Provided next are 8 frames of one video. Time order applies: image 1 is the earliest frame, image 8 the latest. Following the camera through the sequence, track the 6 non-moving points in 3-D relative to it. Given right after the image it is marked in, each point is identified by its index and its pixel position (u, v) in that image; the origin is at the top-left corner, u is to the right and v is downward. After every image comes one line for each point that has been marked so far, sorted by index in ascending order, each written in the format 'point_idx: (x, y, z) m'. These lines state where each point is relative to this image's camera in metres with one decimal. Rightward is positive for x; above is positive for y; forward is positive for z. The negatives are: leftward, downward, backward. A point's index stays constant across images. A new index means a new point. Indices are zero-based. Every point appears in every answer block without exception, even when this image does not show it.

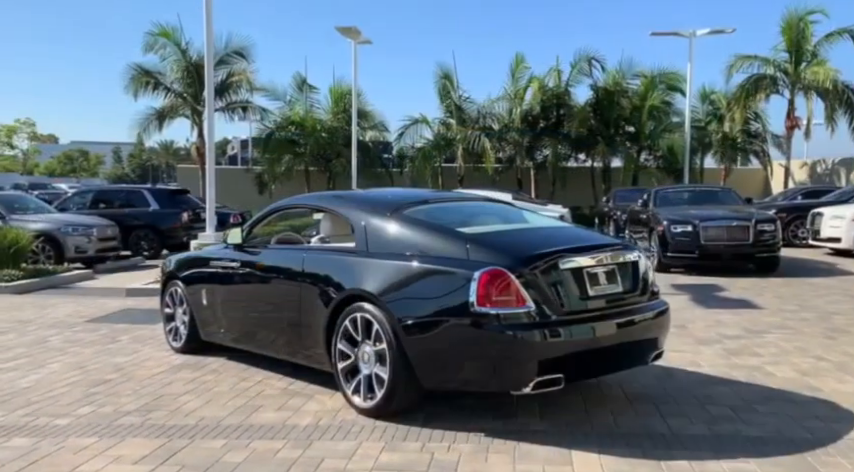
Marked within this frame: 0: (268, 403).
0: (-1.1, -1.2, +5.2) m
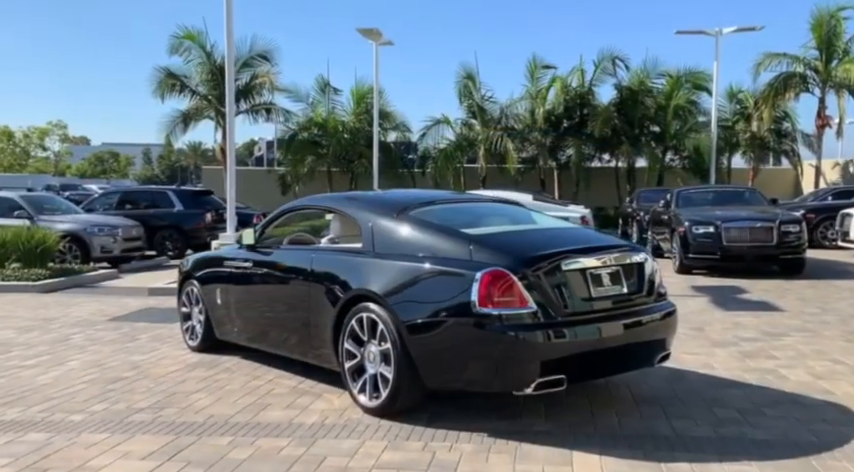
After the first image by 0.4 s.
0: (-1.1, -1.2, +5.3) m
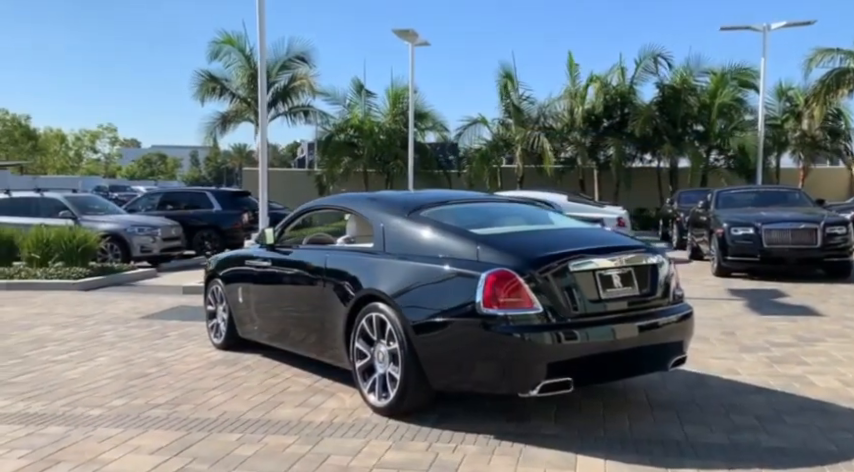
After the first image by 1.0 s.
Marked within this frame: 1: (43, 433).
0: (-1.0, -1.2, +5.3) m
1: (-2.4, -1.2, +4.7) m
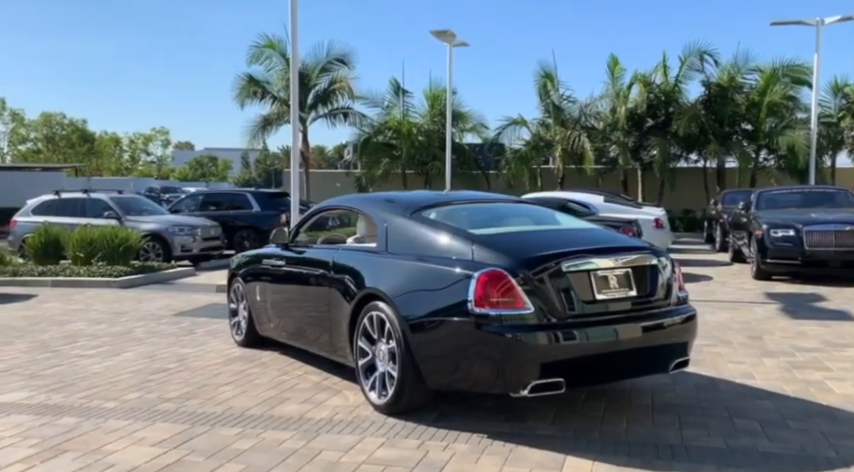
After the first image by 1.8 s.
0: (-1.0, -1.2, +5.4) m
1: (-2.4, -1.2, +4.9) m
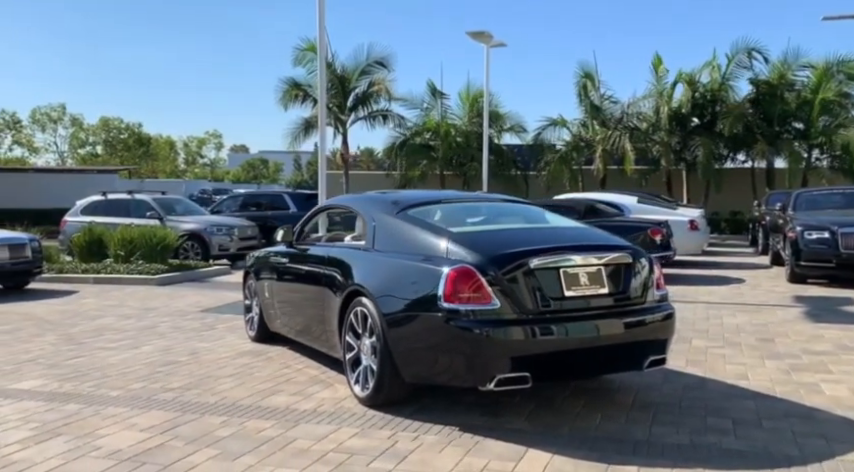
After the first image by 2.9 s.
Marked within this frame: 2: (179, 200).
0: (-1.1, -1.2, +5.6) m
1: (-2.6, -1.2, +5.2) m
2: (-5.3, +0.8, +15.8) m
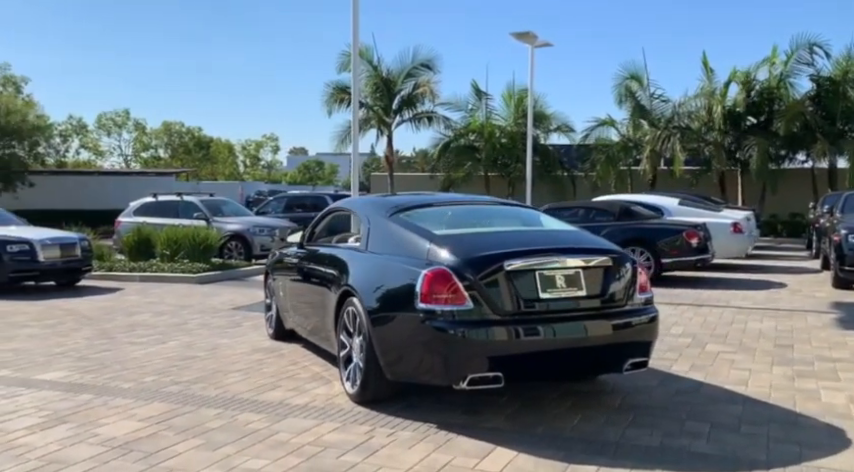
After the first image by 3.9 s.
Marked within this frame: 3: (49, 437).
0: (-1.1, -1.2, +5.9) m
1: (-2.6, -1.2, +5.6) m
2: (-4.4, +0.8, +16.4) m
3: (-2.4, -1.3, +4.7) m
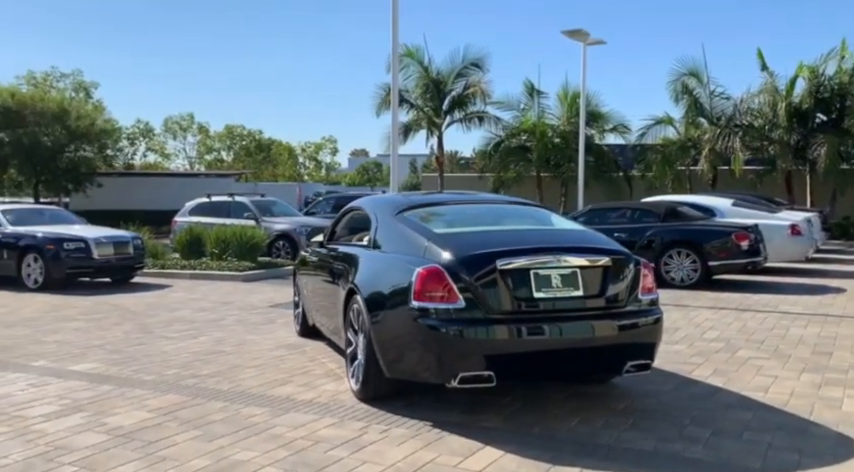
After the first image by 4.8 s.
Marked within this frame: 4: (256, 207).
0: (-1.0, -1.1, +5.9) m
1: (-2.6, -1.2, +5.8) m
2: (-3.4, +0.8, +16.7) m
3: (-2.4, -1.2, +4.9) m
4: (-3.7, +0.6, +16.1) m
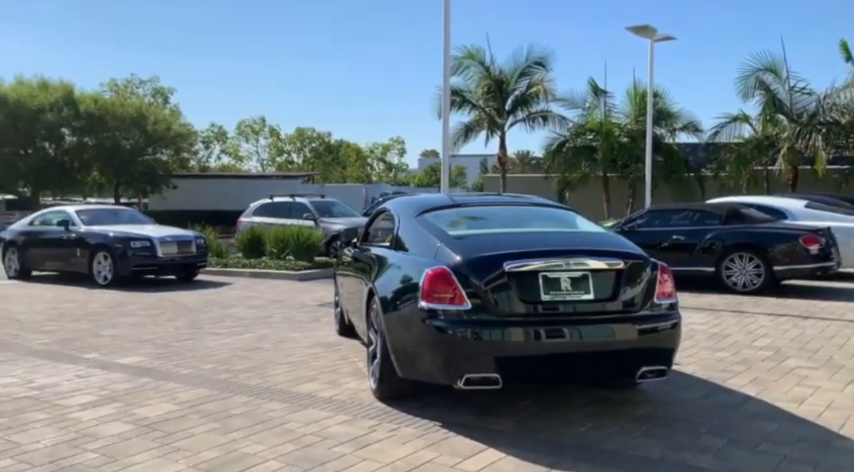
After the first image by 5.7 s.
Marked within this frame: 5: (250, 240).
0: (-0.8, -1.1, +6.0) m
1: (-2.4, -1.2, +6.1) m
2: (-2.0, +0.8, +17.0) m
3: (-2.3, -1.2, +5.1) m
4: (-2.4, +0.6, +16.5) m
5: (-3.5, -0.1, +15.0) m
